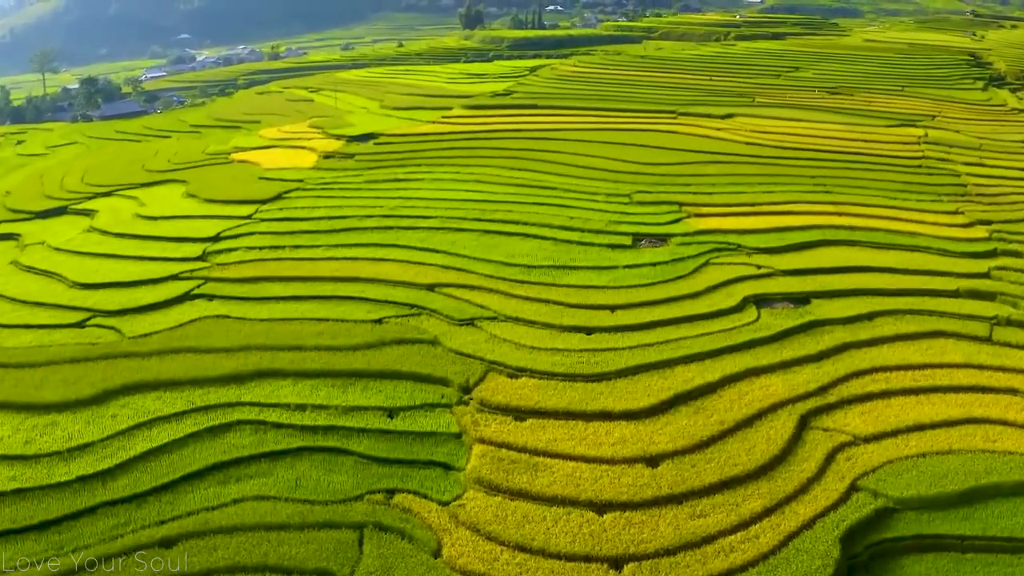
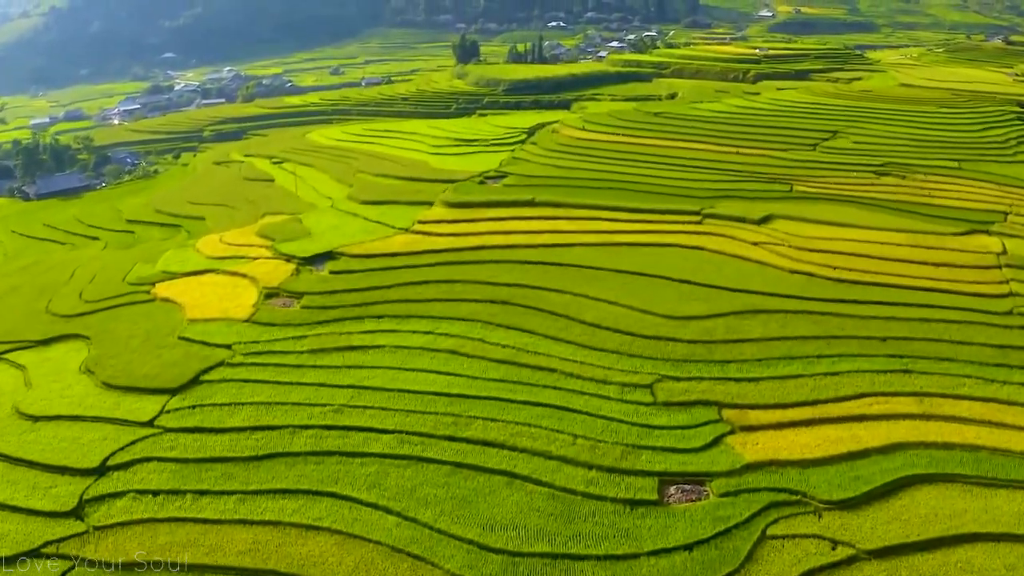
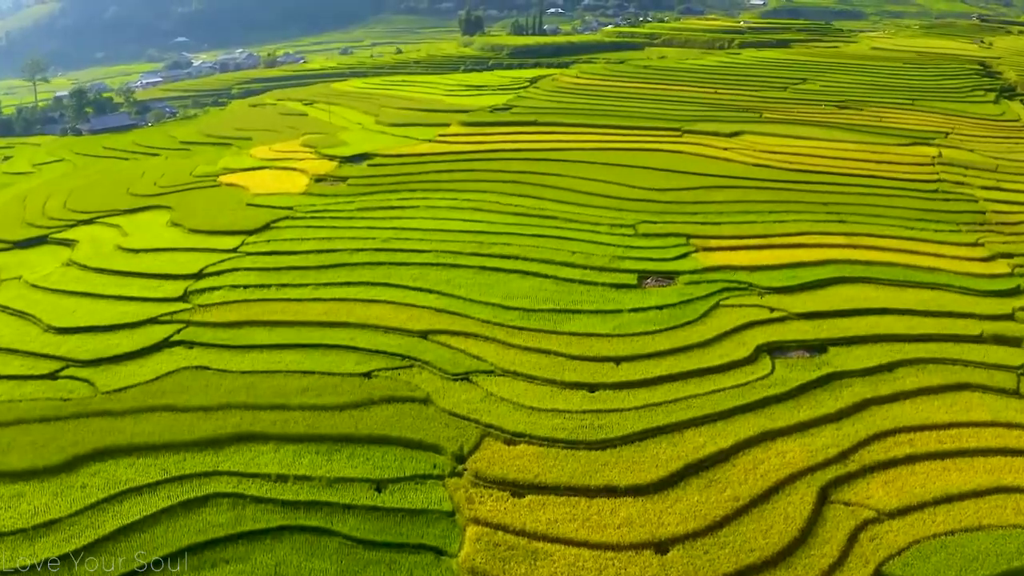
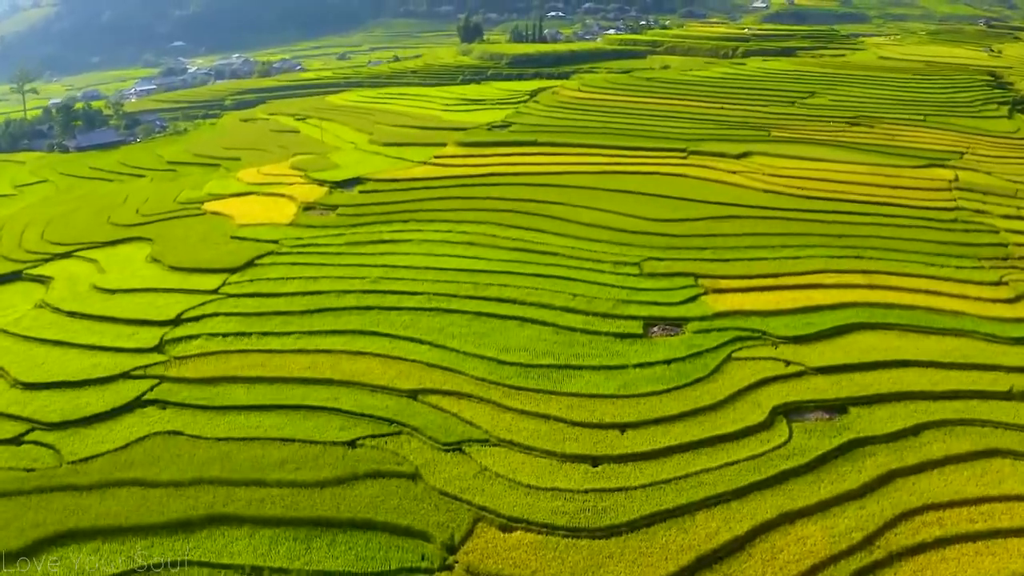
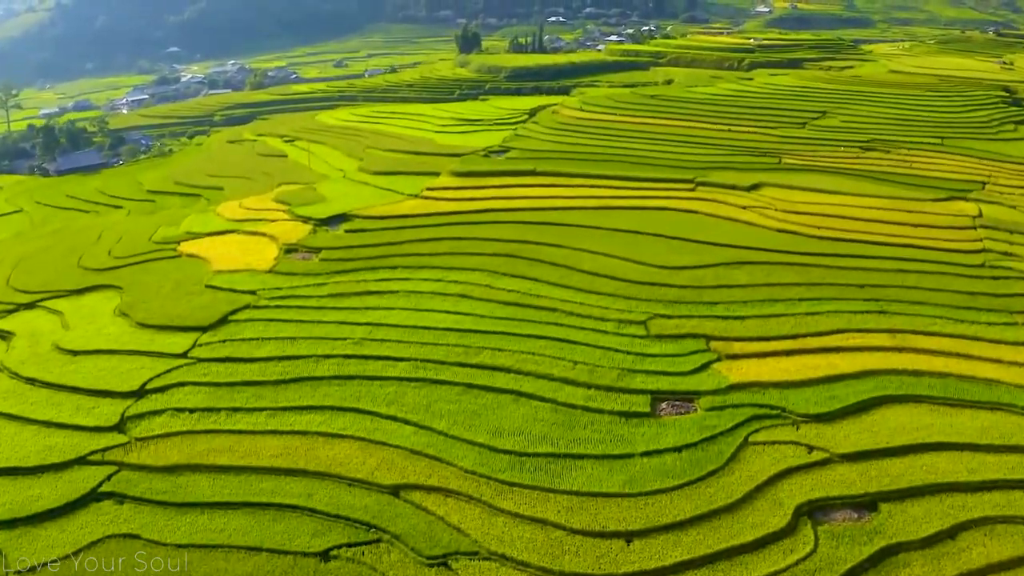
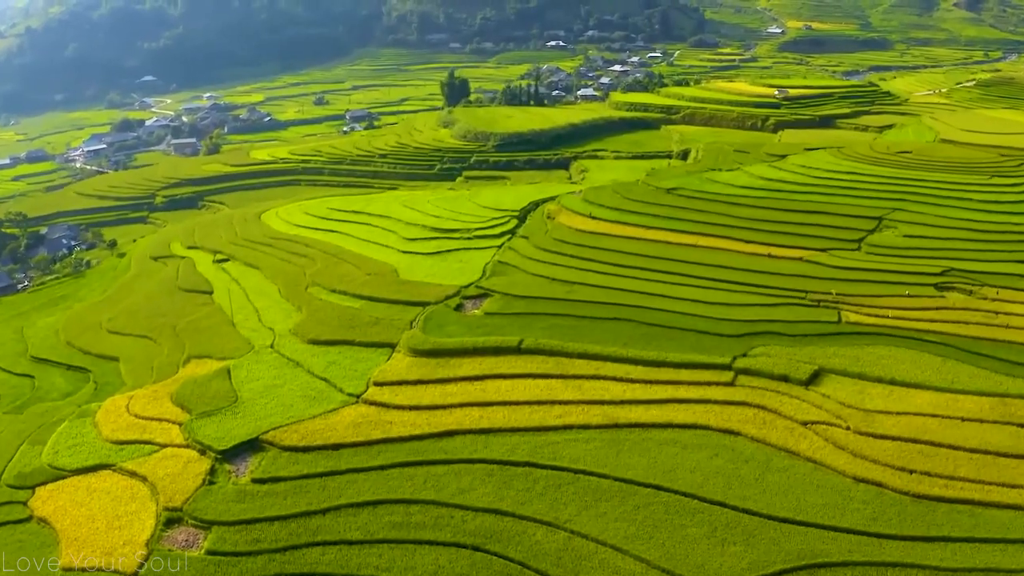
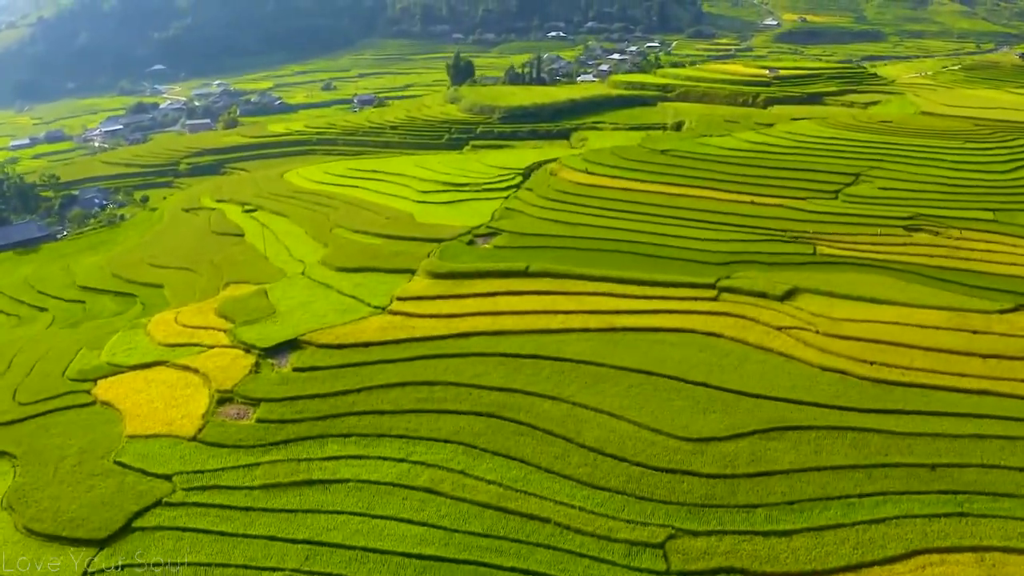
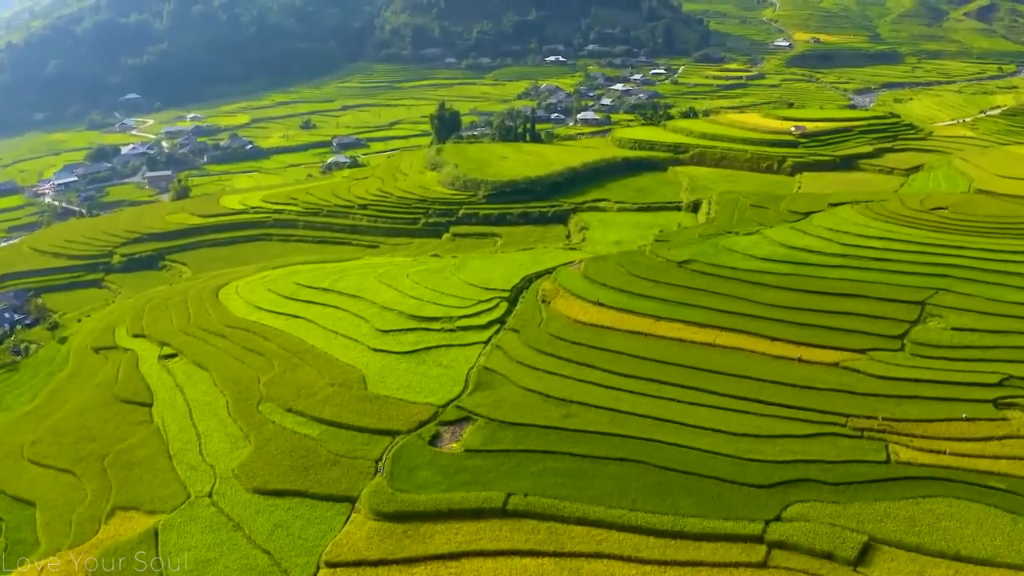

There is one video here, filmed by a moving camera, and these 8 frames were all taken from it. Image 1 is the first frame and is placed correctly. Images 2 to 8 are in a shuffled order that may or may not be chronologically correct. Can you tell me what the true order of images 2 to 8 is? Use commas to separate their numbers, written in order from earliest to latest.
3, 4, 5, 2, 7, 6, 8
